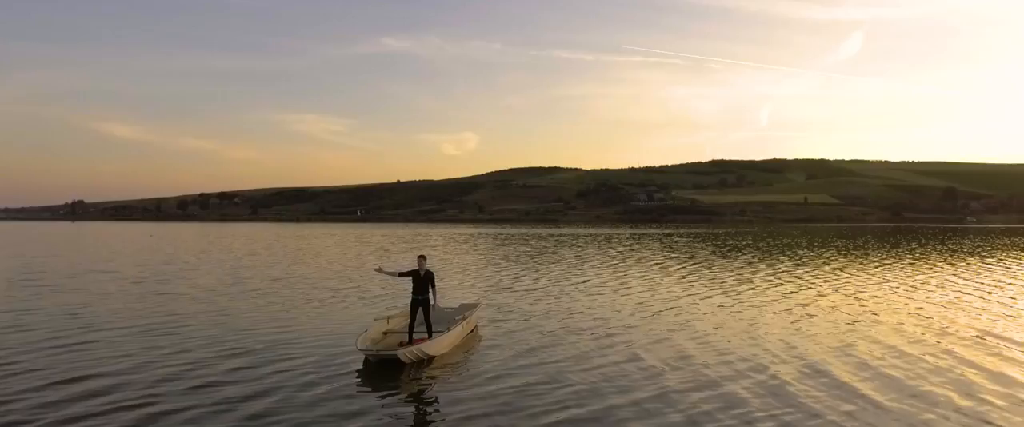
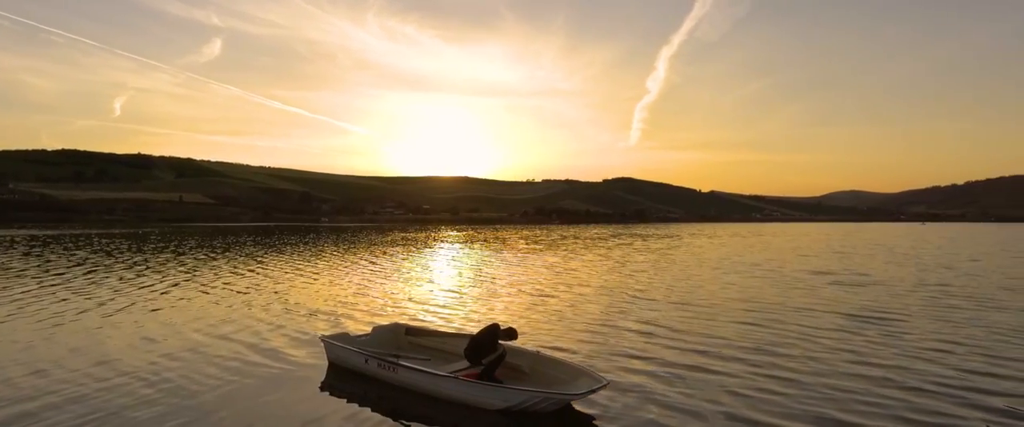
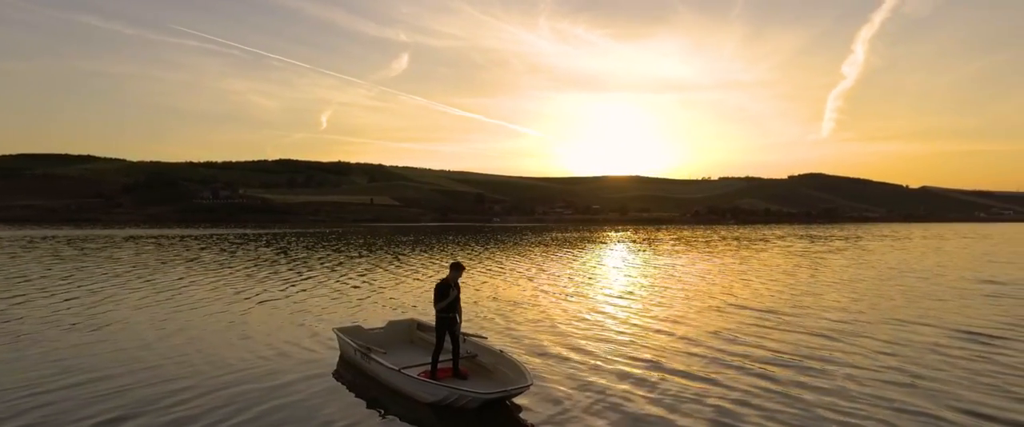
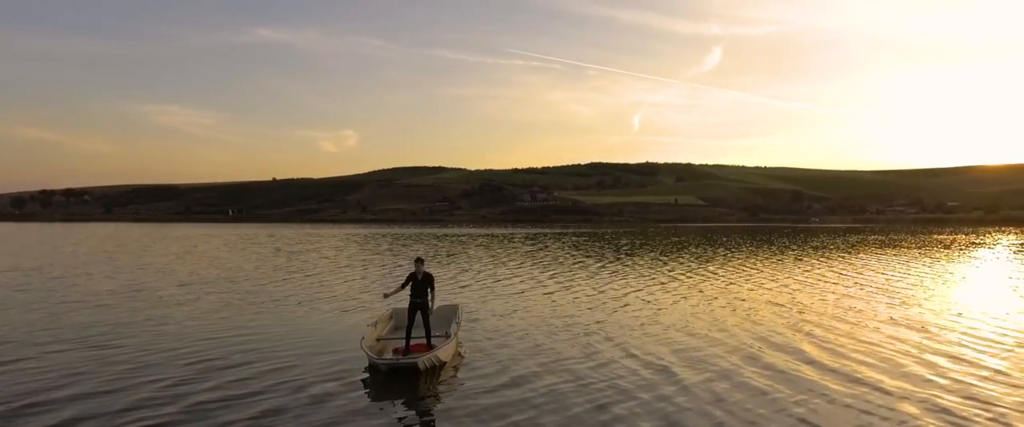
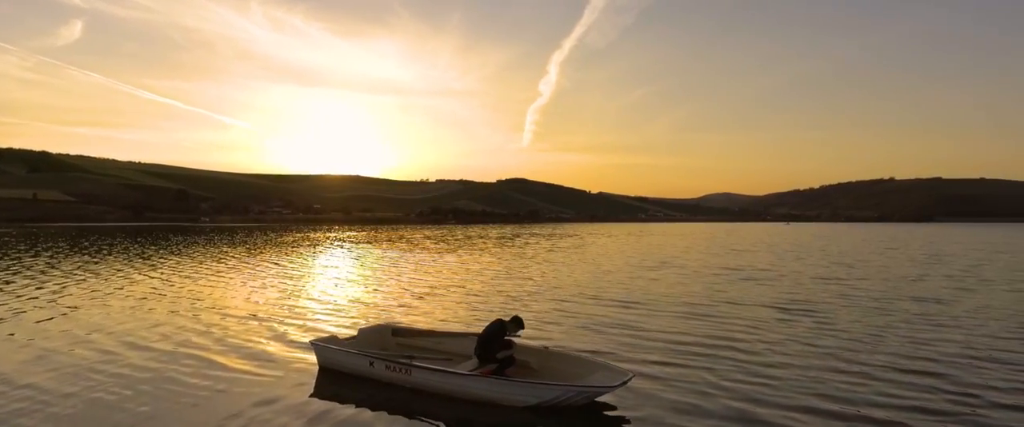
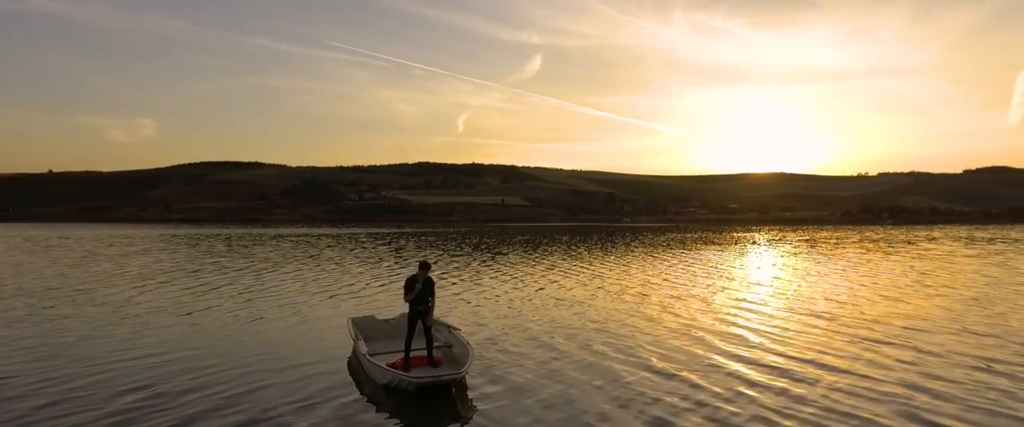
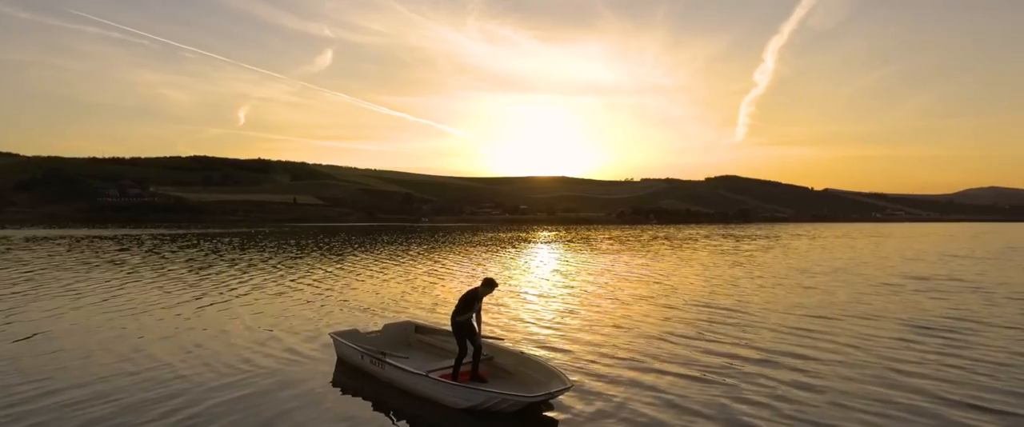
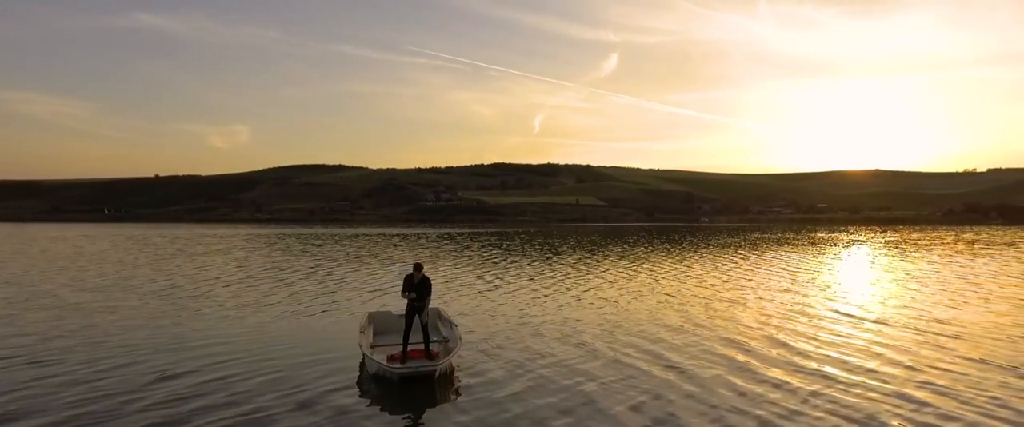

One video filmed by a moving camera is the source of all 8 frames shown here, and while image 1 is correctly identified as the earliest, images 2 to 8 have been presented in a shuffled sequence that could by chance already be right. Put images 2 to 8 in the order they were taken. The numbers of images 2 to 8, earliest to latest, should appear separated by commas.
4, 8, 6, 3, 7, 2, 5
